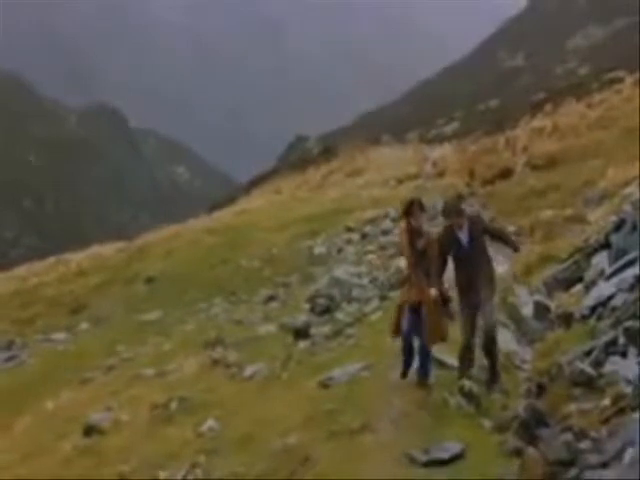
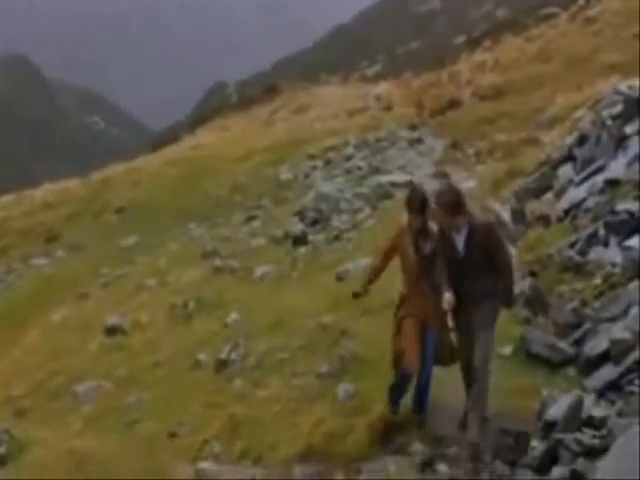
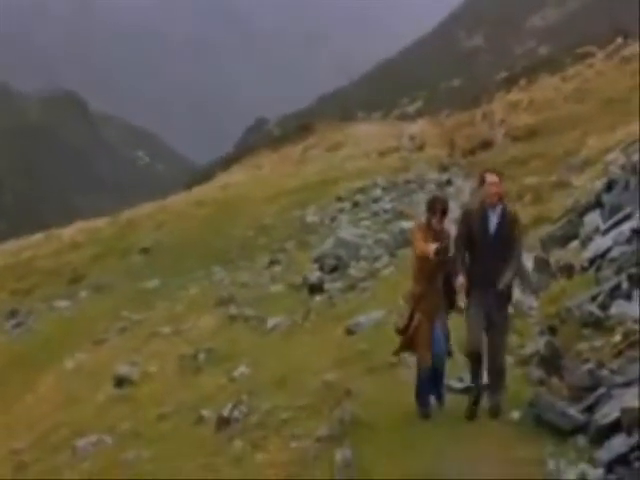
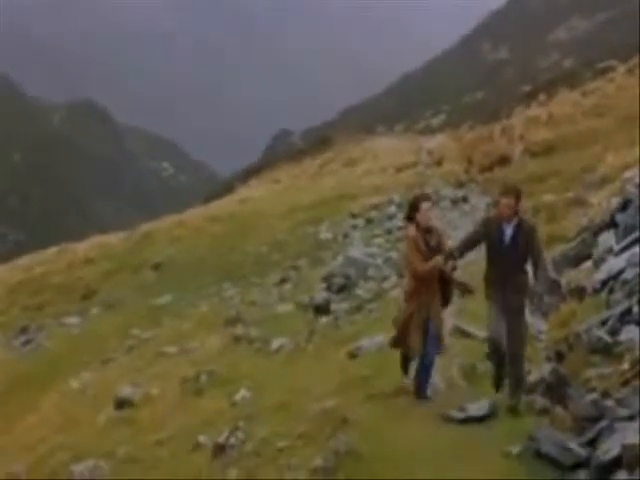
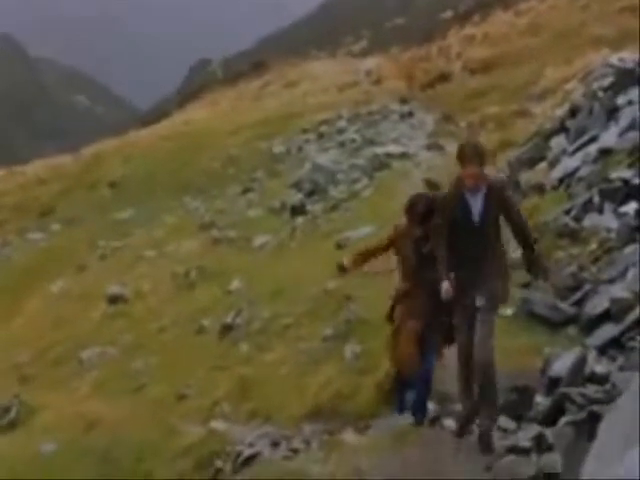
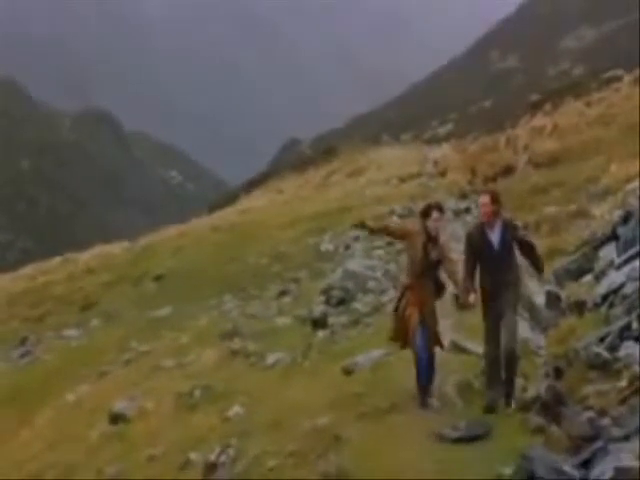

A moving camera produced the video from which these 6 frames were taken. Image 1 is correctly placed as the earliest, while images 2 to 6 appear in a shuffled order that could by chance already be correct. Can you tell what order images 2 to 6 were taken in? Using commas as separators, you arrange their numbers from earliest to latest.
6, 4, 3, 2, 5
